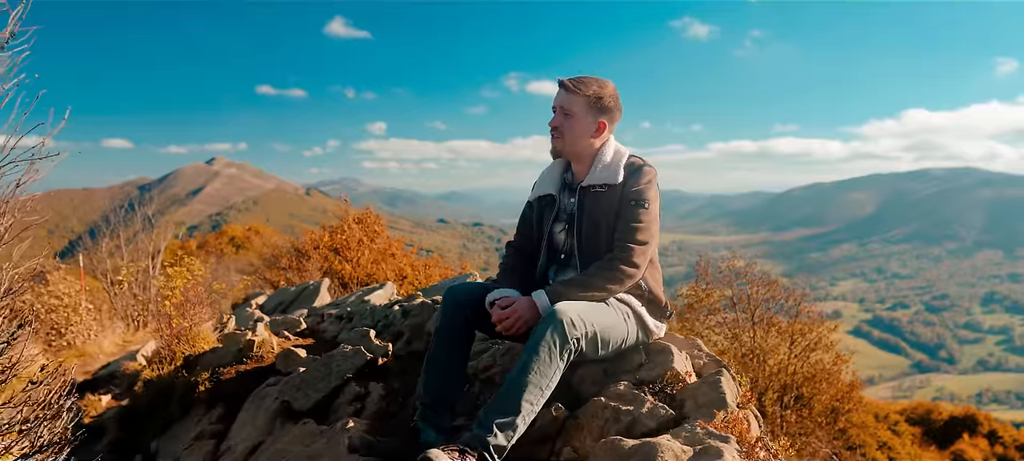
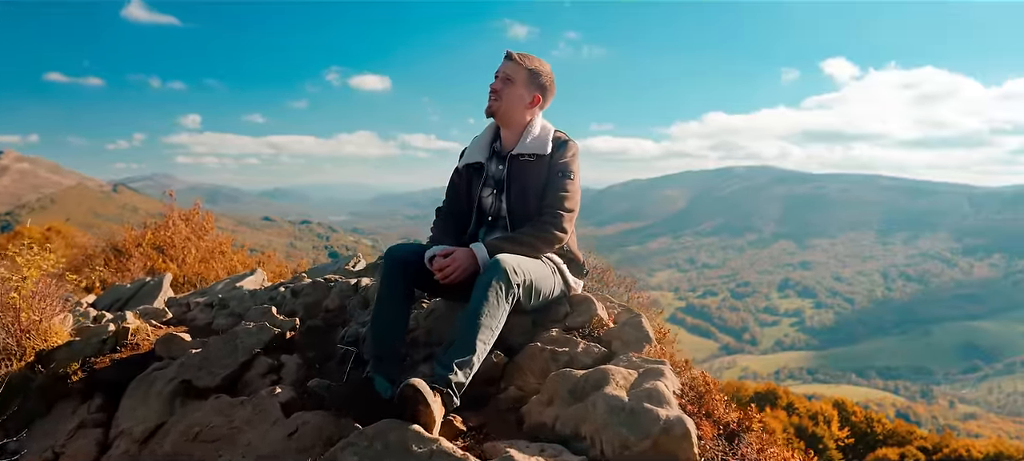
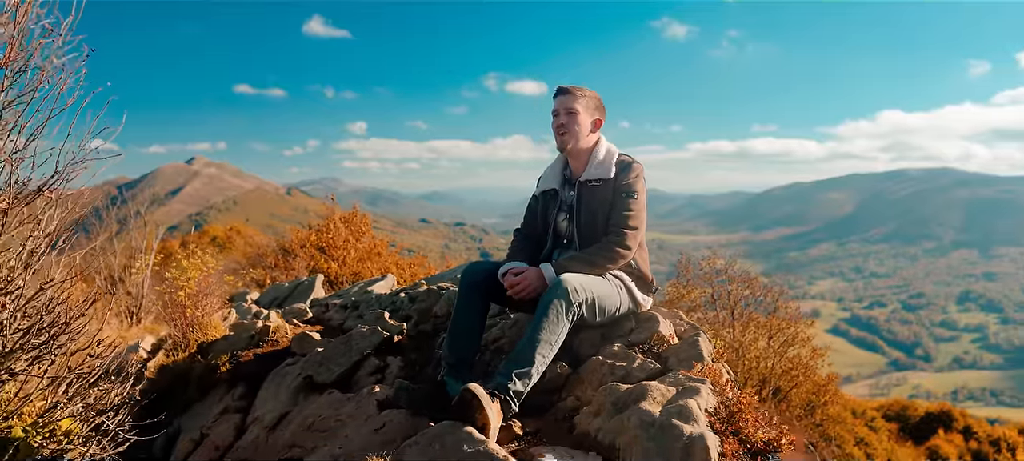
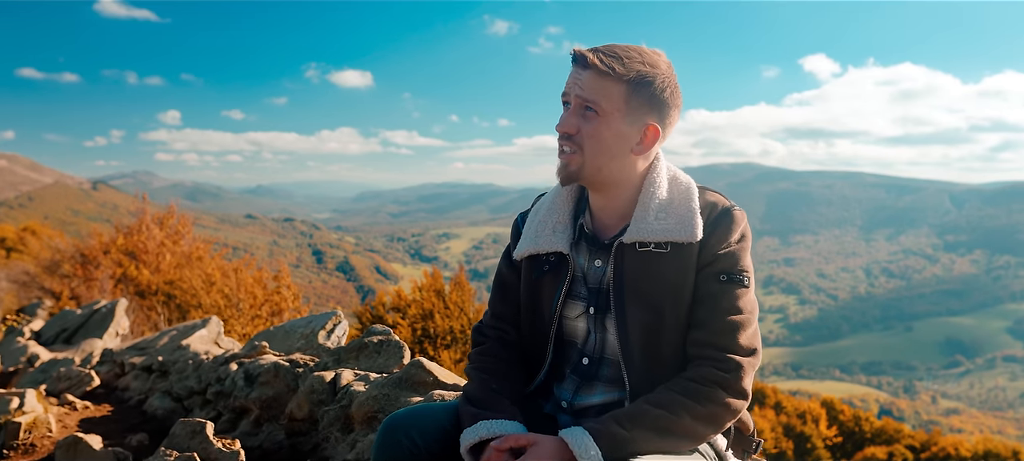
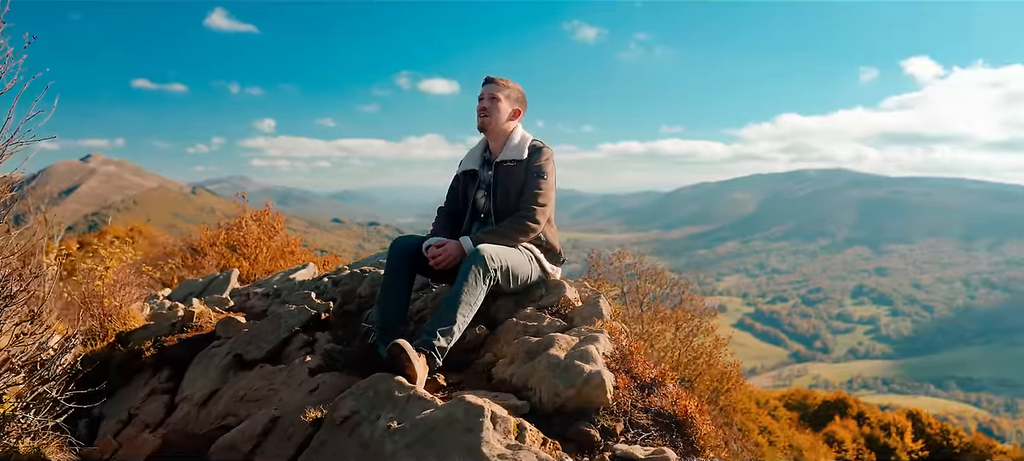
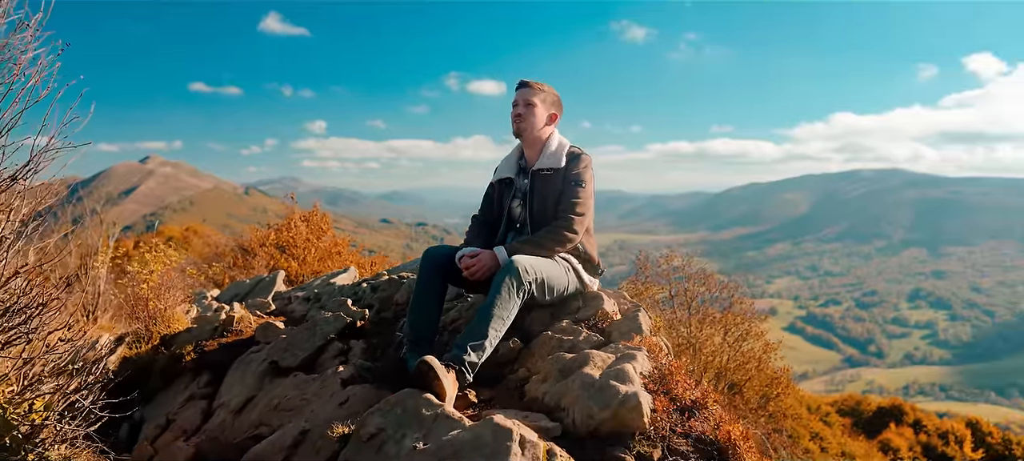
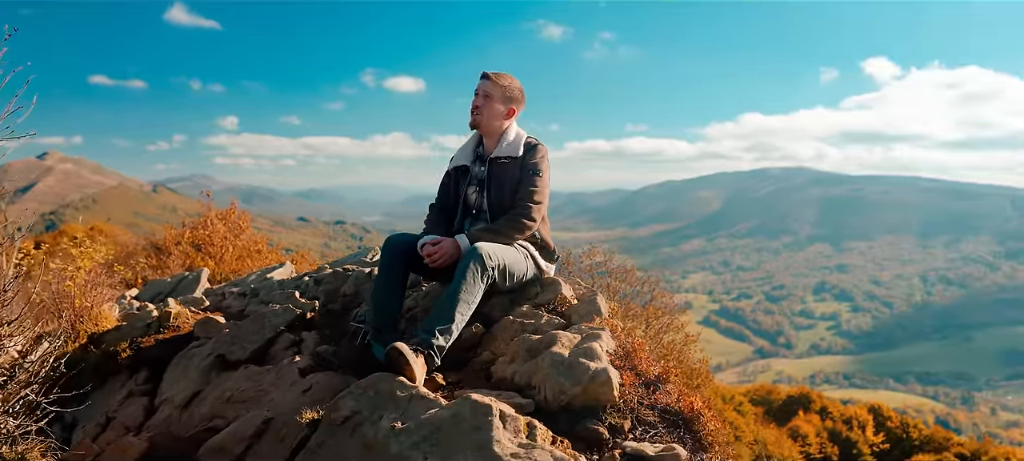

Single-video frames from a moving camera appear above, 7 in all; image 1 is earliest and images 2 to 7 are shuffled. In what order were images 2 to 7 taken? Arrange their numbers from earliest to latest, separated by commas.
3, 6, 5, 7, 2, 4
